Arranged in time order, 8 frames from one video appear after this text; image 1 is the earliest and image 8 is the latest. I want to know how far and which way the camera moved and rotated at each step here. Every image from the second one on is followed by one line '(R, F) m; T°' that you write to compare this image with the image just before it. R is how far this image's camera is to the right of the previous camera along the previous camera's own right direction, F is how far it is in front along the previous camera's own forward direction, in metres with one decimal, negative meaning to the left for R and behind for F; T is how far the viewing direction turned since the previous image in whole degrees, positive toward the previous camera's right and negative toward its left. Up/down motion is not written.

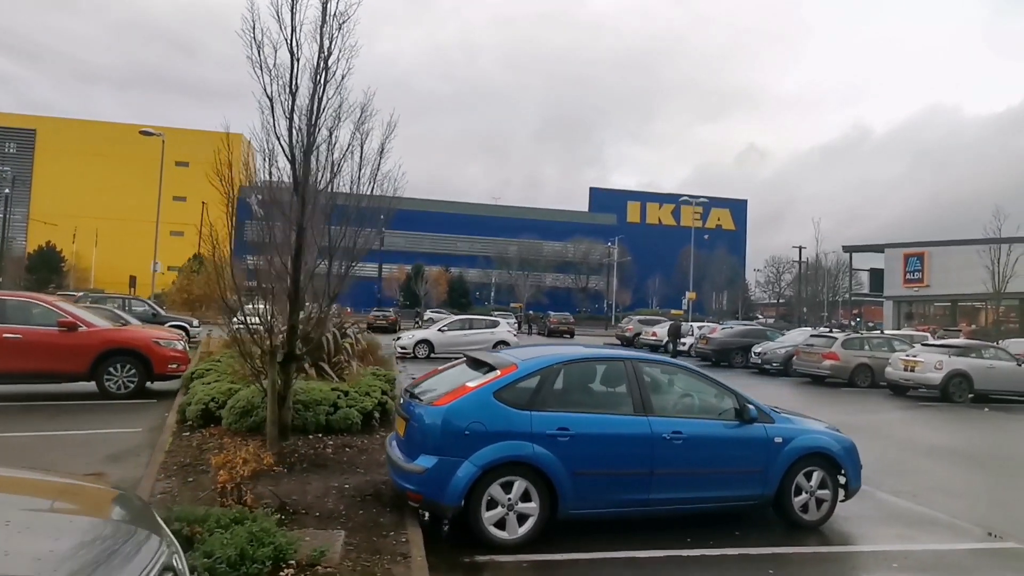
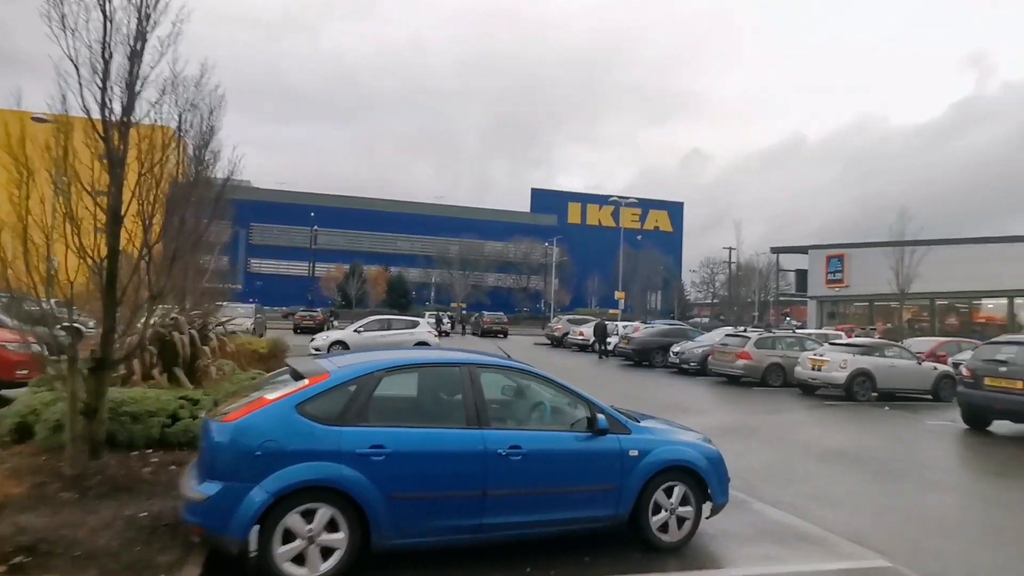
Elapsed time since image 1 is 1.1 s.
(+1.0, +0.7) m; +5°
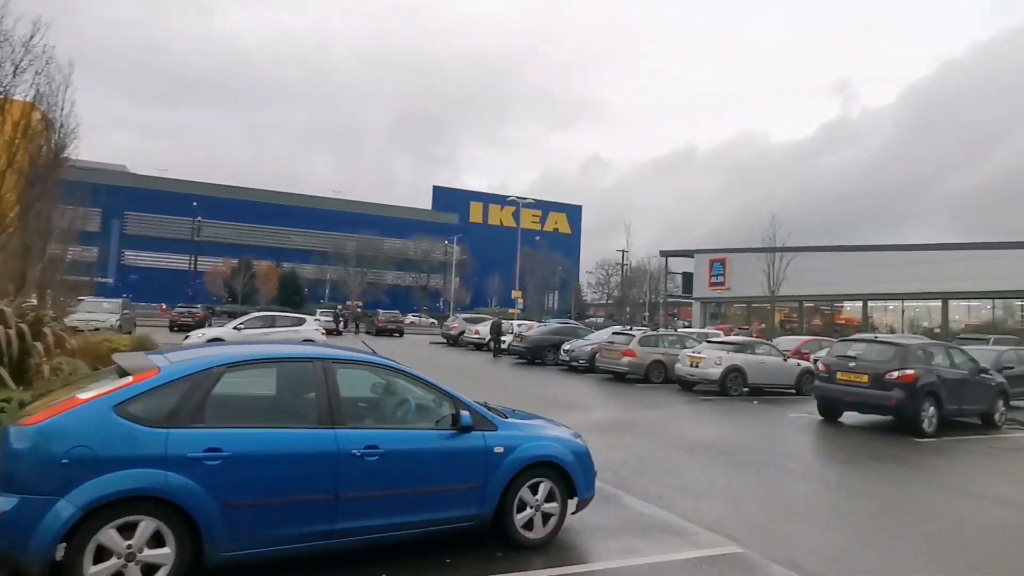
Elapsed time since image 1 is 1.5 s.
(+0.3, +0.2) m; +9°
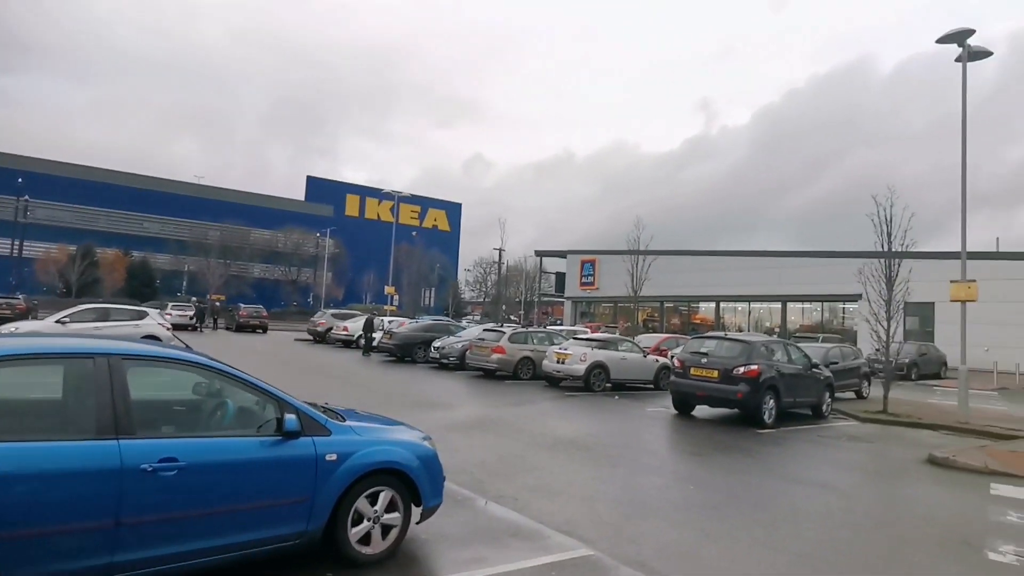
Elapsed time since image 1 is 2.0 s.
(+0.3, +0.4) m; +11°
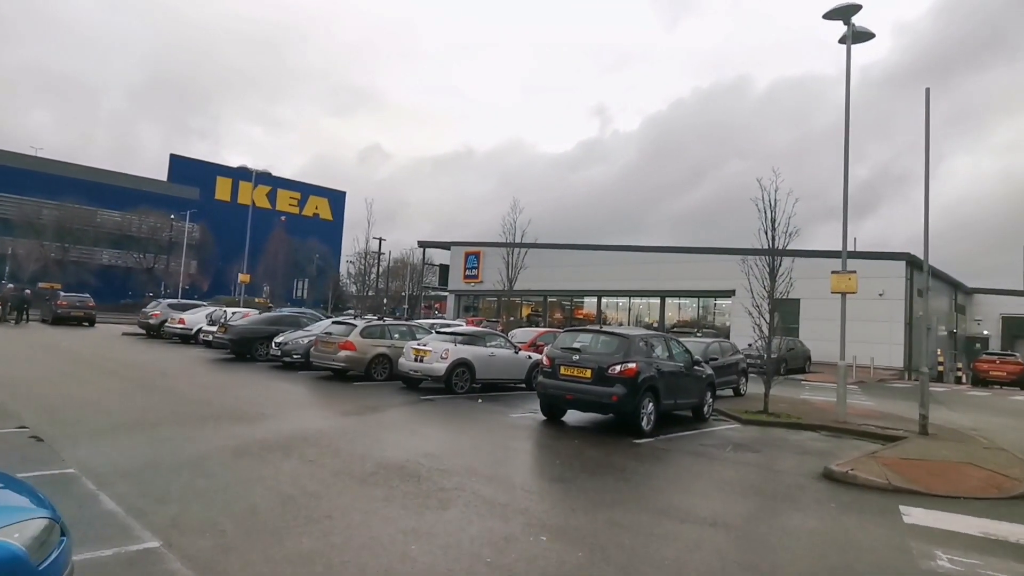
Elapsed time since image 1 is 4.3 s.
(+0.9, +2.2) m; +10°
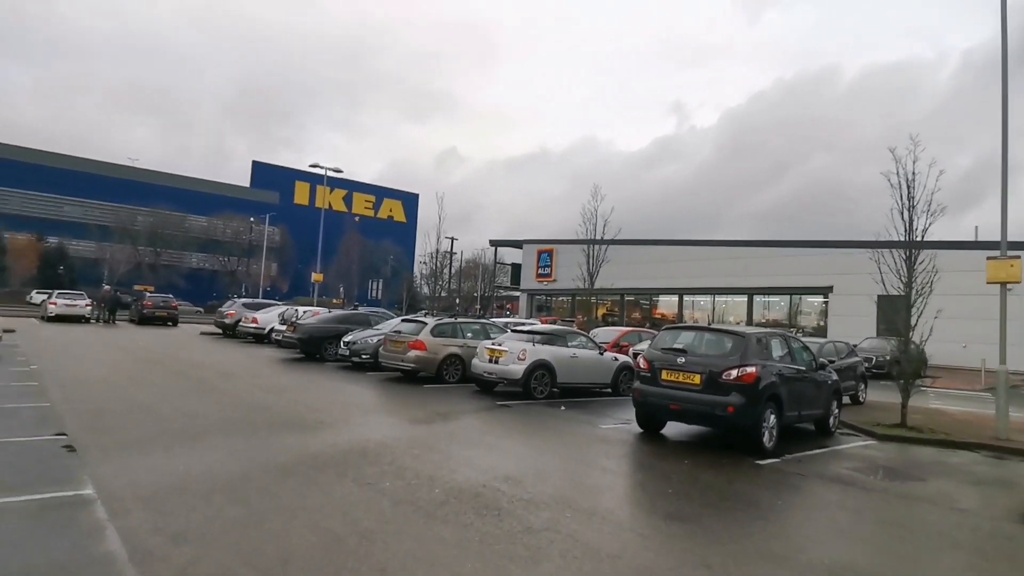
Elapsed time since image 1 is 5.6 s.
(-0.3, +1.5) m; -6°
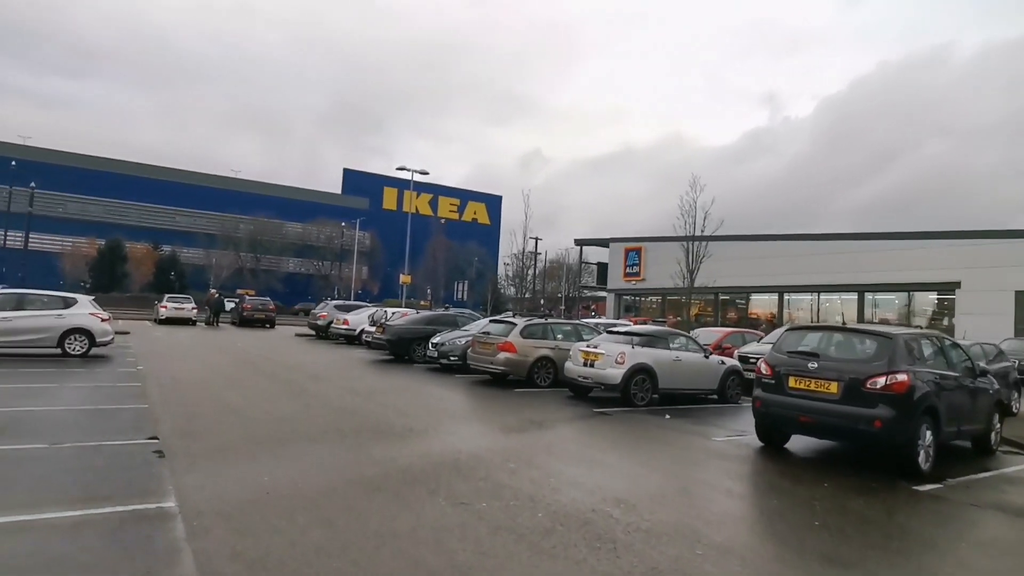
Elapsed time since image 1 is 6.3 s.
(-0.2, +0.7) m; -8°
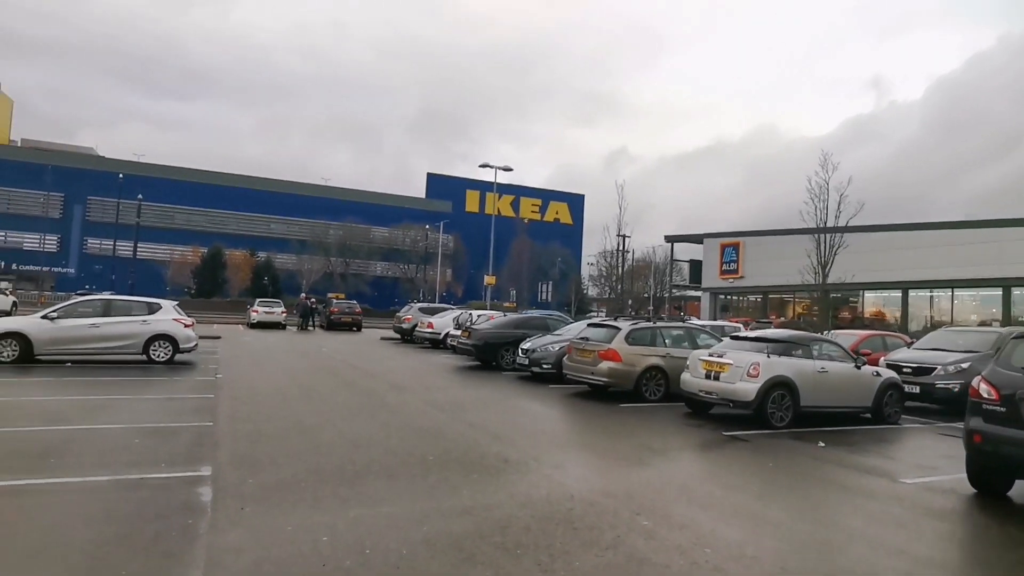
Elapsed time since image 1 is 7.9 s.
(-0.4, +1.6) m; -7°
